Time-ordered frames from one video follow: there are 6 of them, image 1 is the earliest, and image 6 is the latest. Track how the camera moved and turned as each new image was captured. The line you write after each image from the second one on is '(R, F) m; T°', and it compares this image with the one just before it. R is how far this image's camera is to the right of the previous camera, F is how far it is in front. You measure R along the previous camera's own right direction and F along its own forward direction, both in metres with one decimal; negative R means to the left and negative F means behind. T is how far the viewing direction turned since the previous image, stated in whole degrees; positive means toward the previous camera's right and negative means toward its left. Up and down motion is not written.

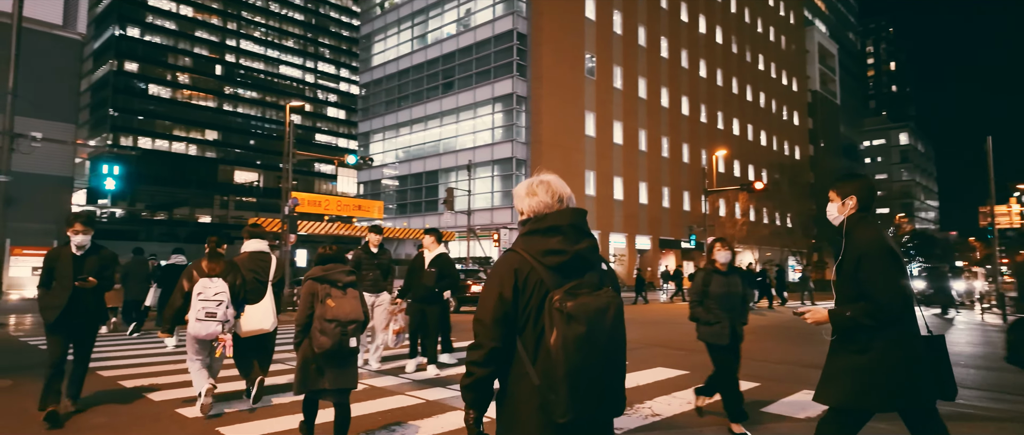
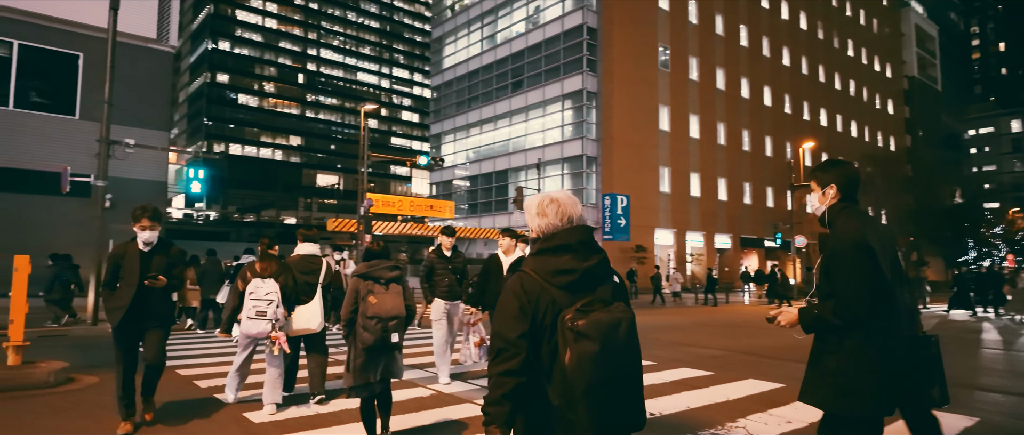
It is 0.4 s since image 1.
(0.0, +0.4) m; -7°
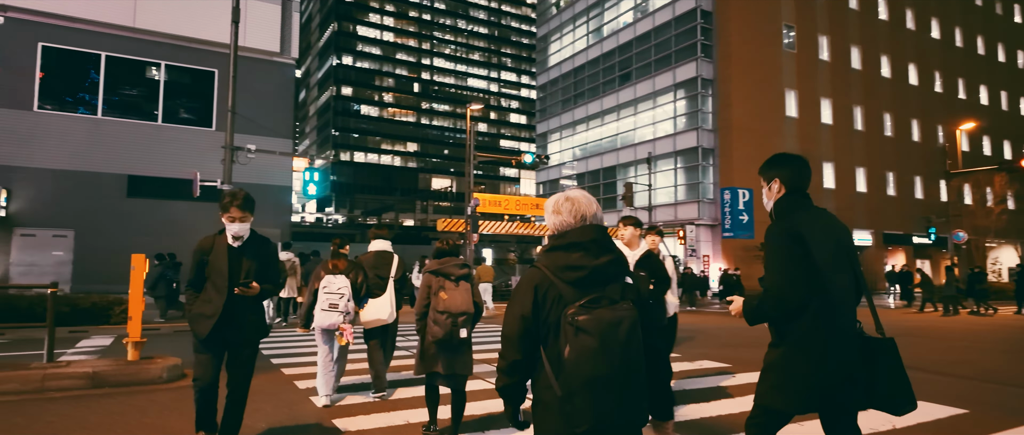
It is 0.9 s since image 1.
(0.0, +0.6) m; -11°
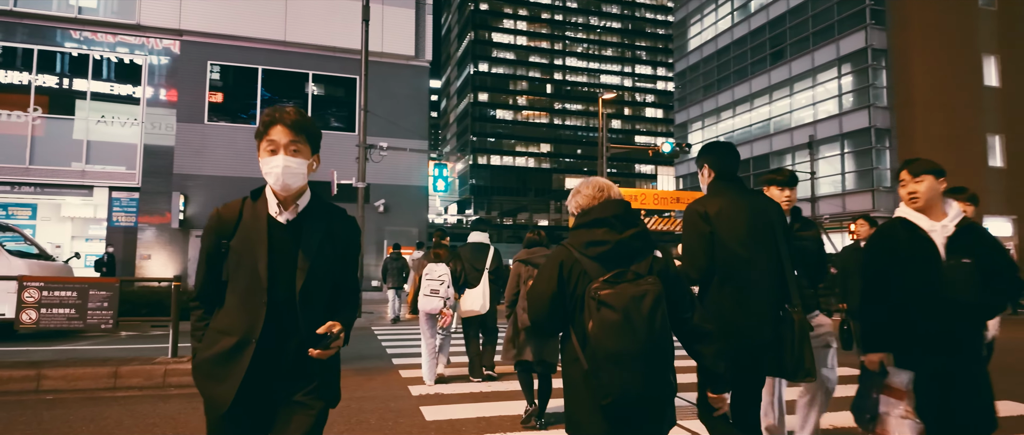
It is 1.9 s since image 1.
(-0.1, +0.9) m; -13°
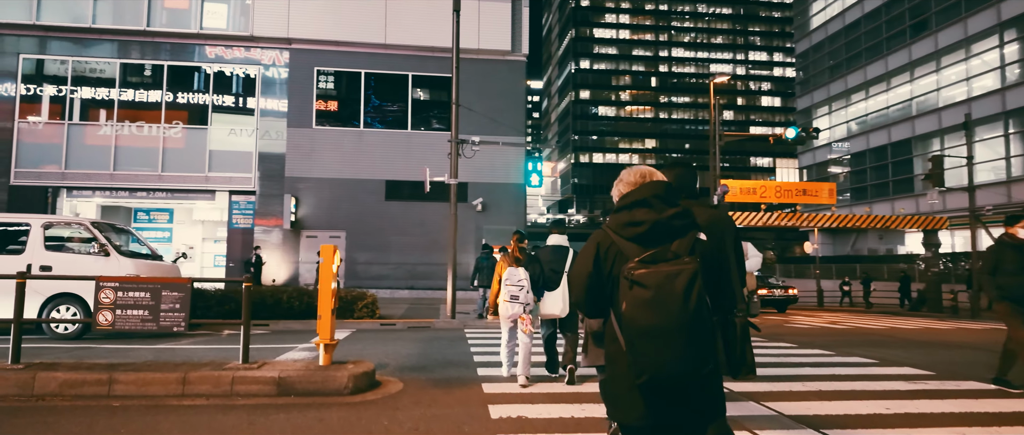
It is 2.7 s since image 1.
(+0.1, +0.8) m; -10°
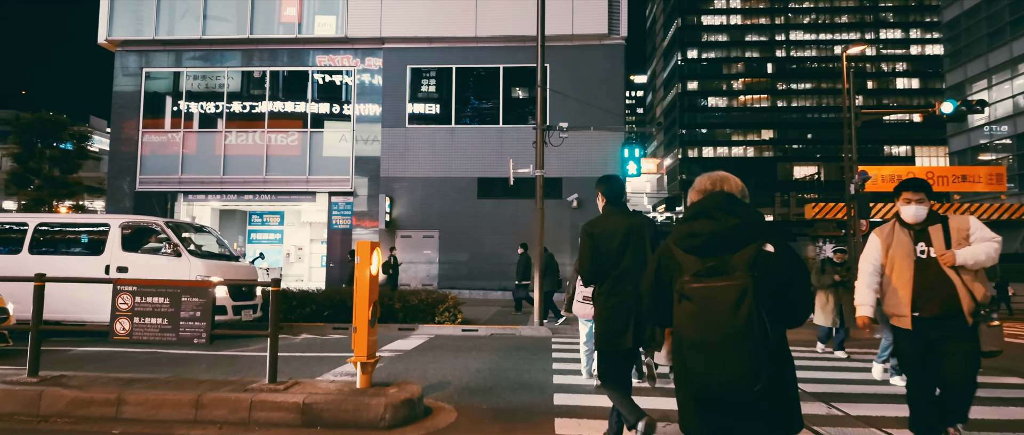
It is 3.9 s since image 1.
(+0.2, +1.2) m; -10°
